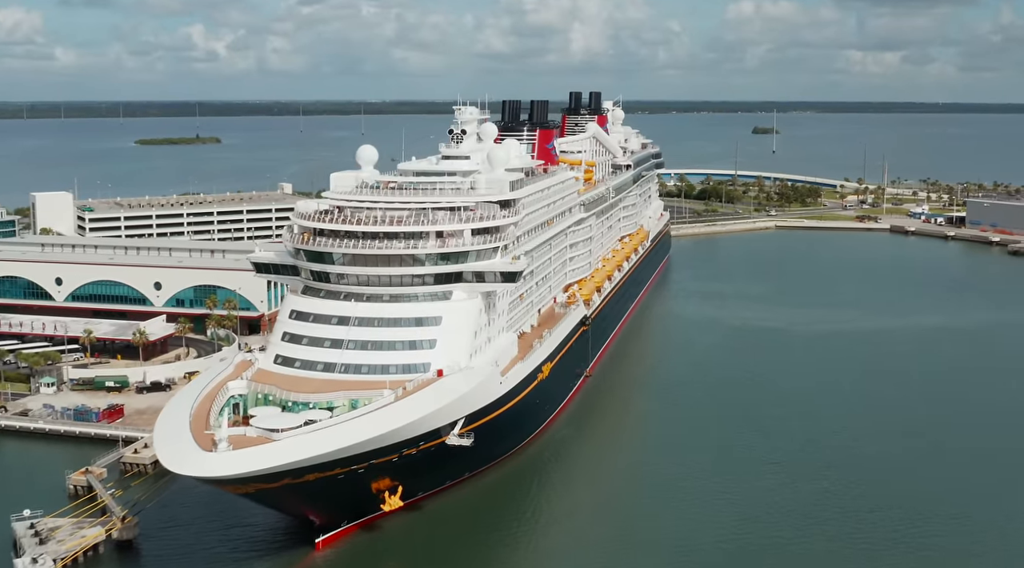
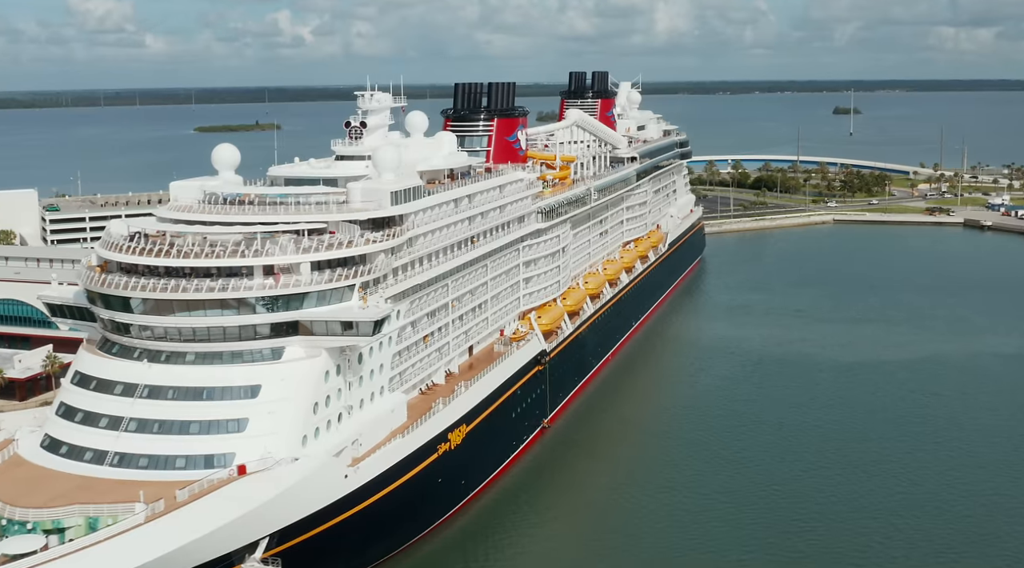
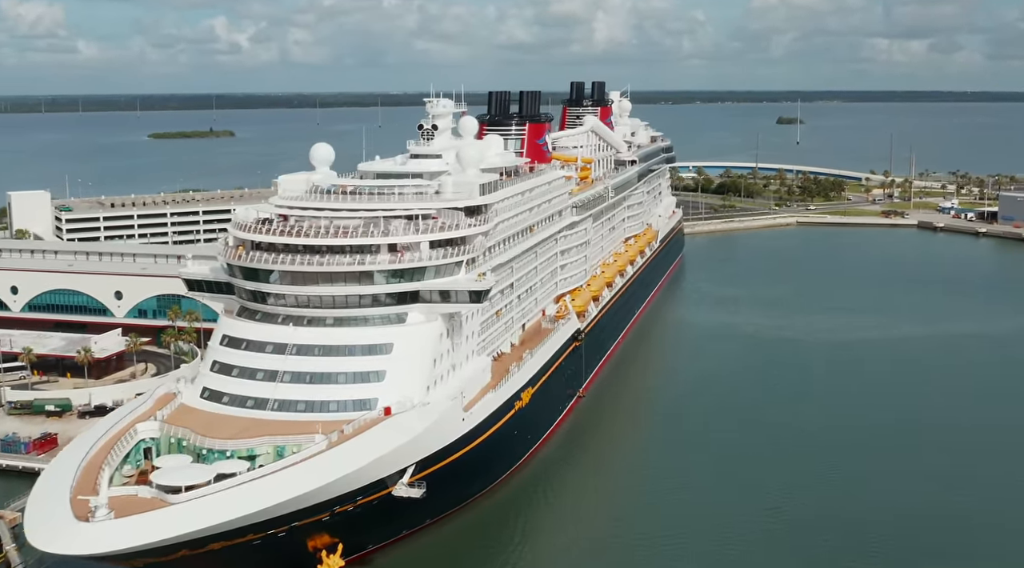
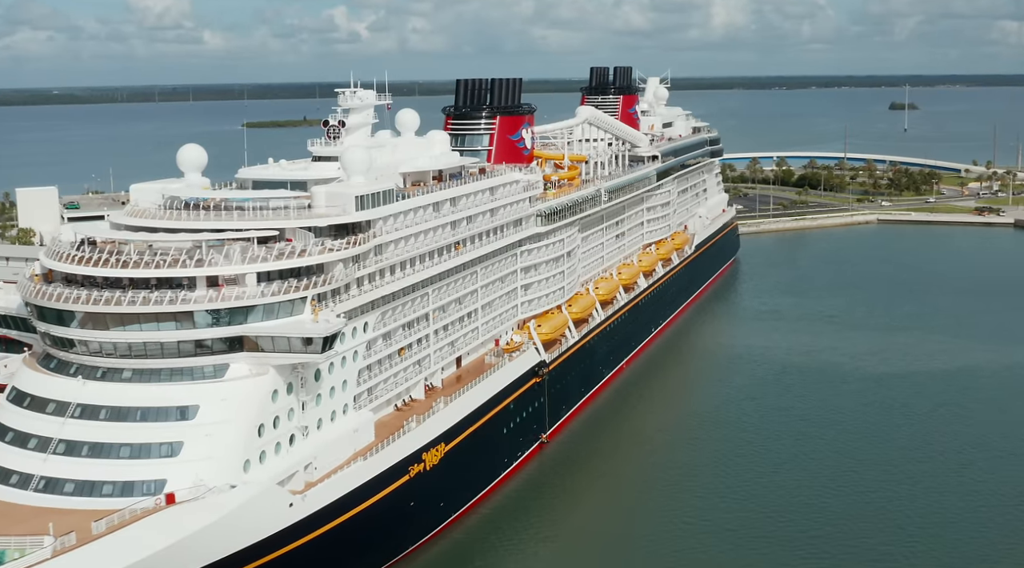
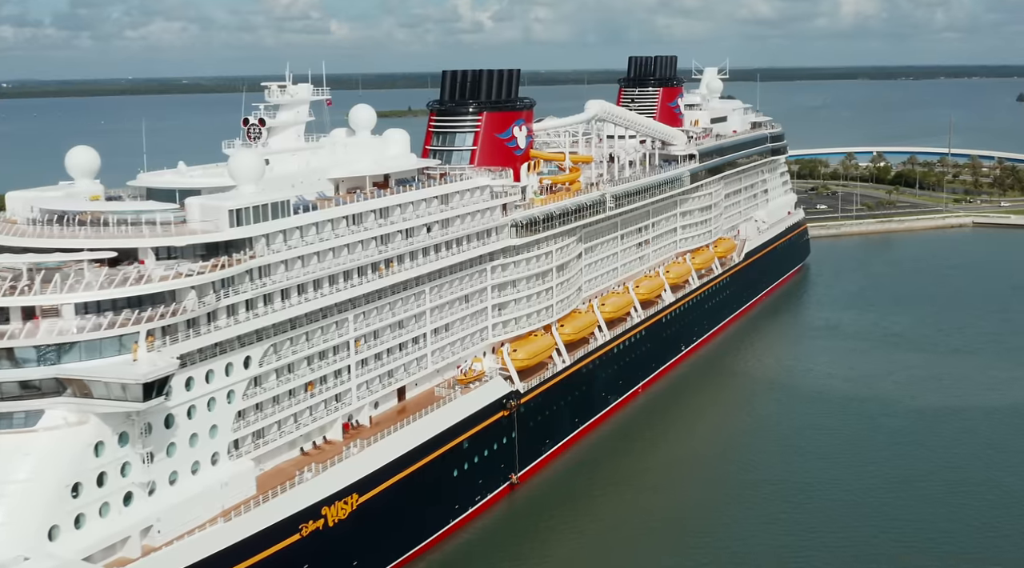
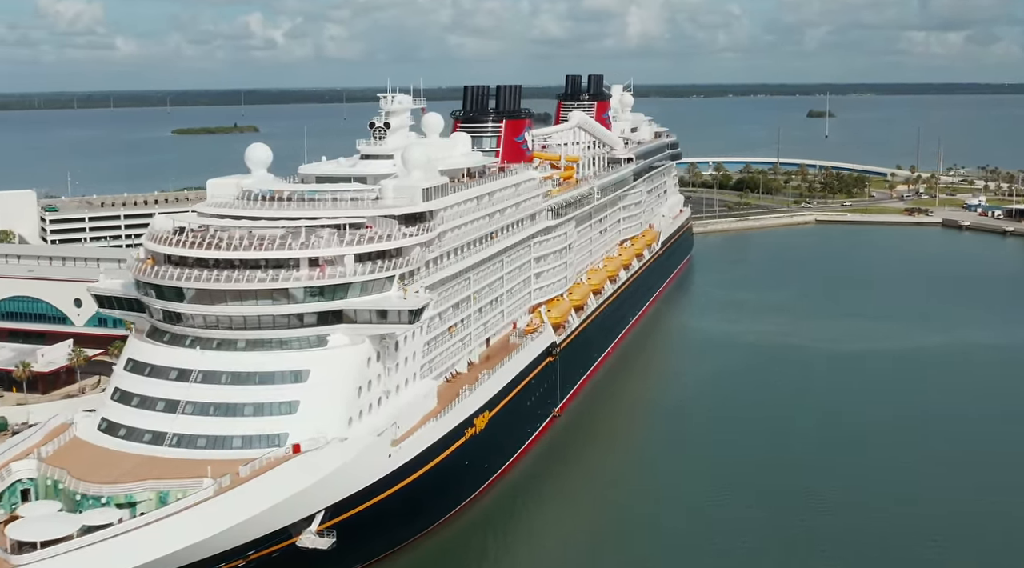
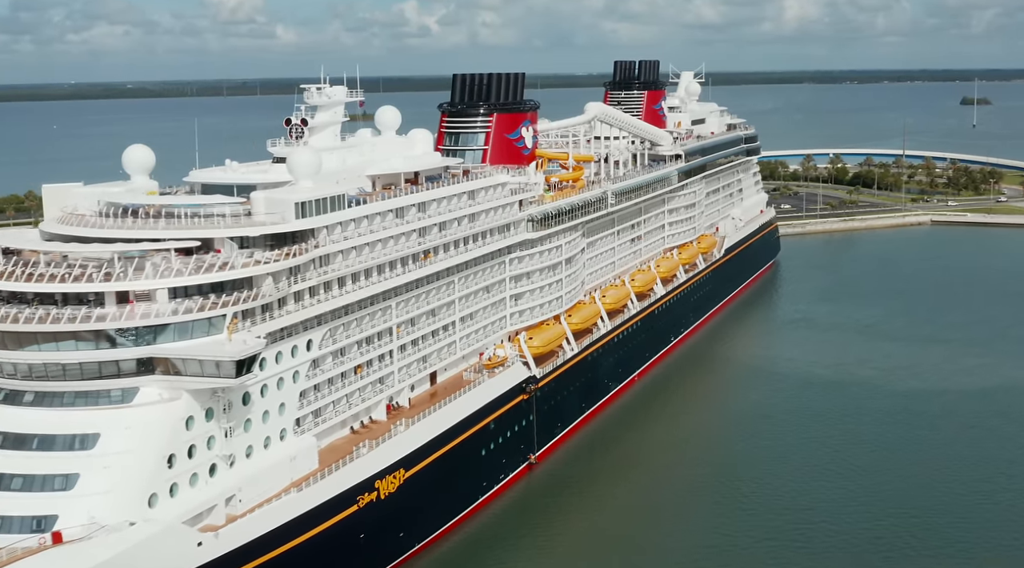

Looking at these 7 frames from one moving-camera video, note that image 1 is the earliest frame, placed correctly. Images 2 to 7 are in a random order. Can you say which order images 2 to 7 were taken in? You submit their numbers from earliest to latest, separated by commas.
3, 6, 2, 4, 7, 5
